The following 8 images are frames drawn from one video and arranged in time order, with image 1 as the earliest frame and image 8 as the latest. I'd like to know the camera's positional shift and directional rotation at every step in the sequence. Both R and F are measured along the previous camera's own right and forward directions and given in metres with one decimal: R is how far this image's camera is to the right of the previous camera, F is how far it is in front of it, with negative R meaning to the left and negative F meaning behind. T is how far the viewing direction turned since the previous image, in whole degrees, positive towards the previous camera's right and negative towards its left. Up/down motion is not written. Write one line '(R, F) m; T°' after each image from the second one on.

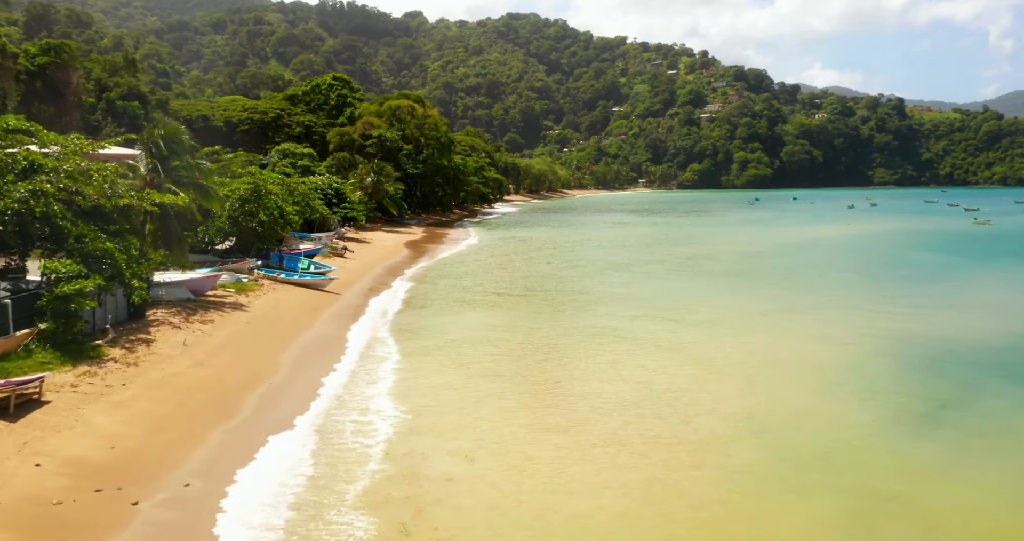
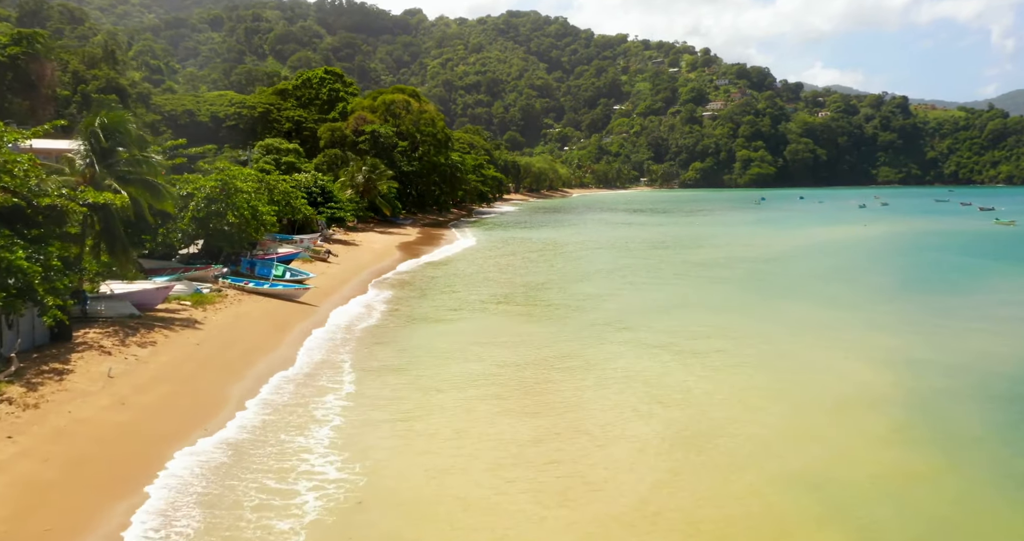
(+0.1, +2.9) m; 0°
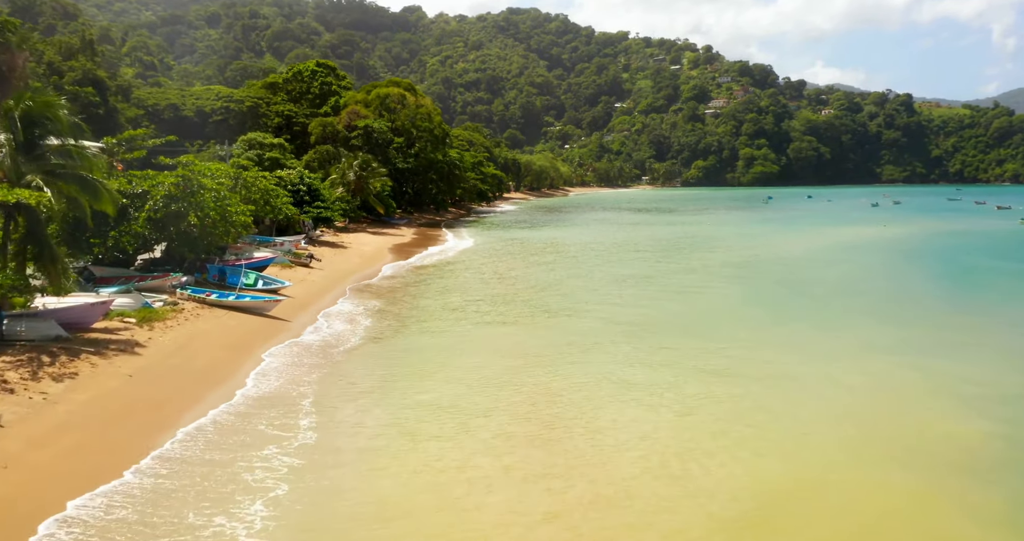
(-0.1, +2.9) m; 0°
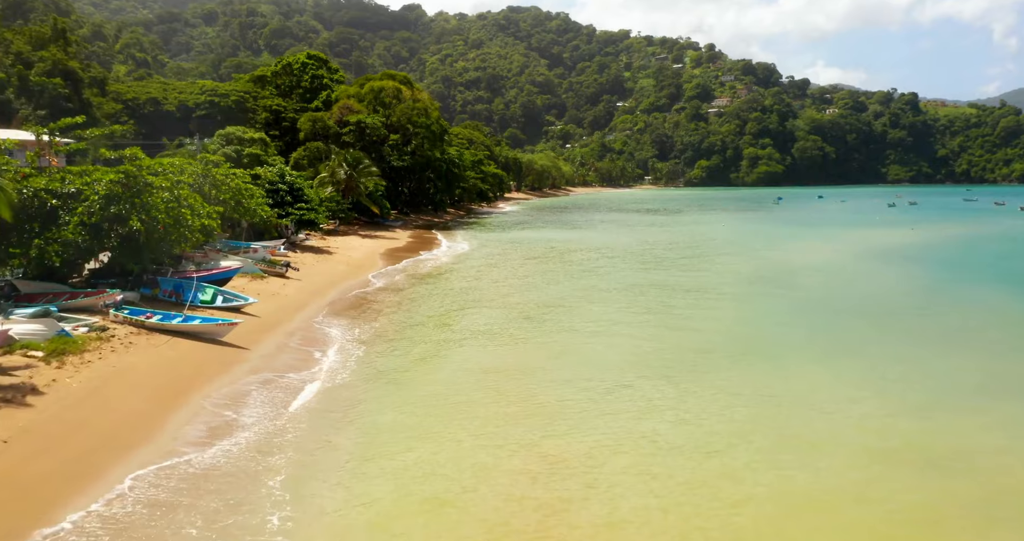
(-0.2, +3.5) m; 0°
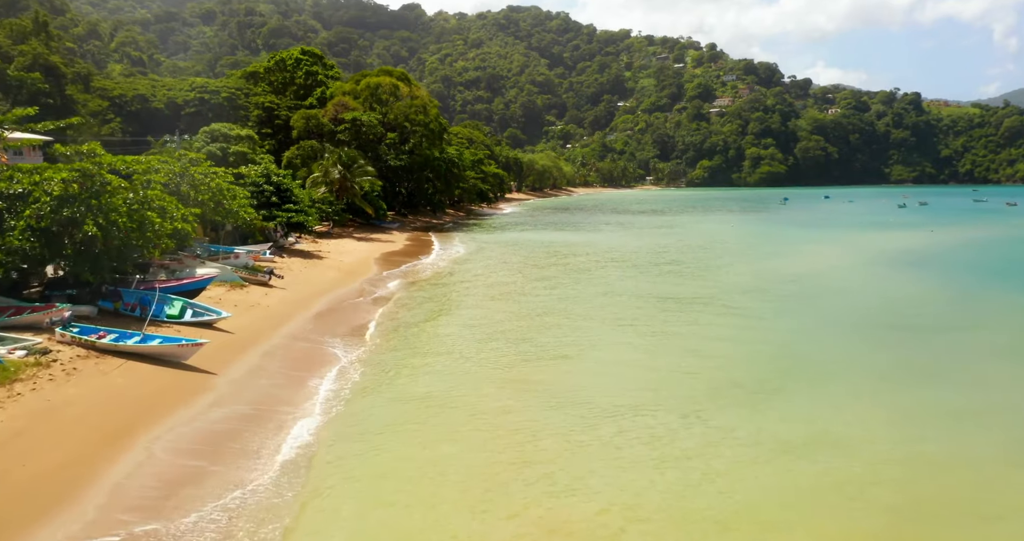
(-0.1, +2.1) m; 0°
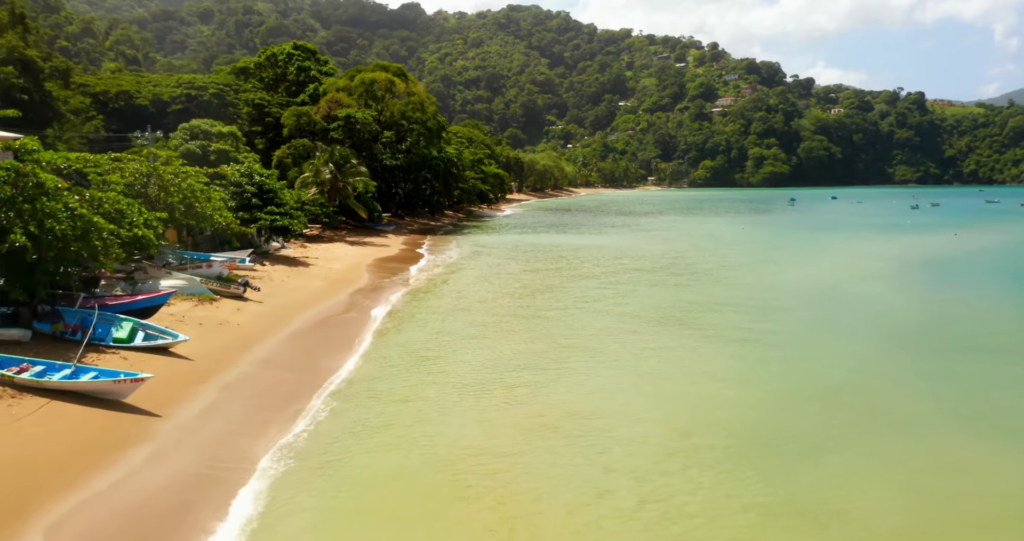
(-0.1, +2.4) m; 0°
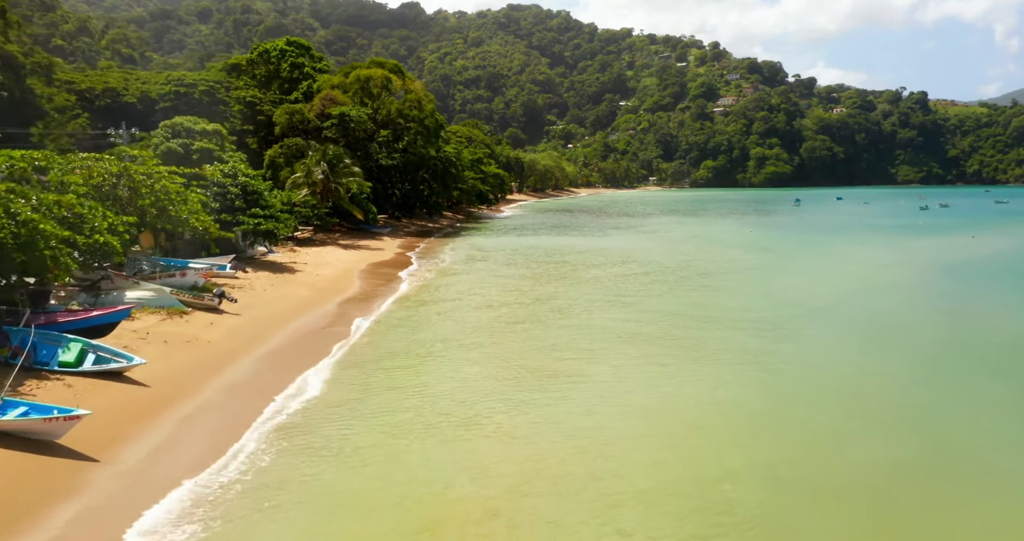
(0.0, +1.7) m; 0°
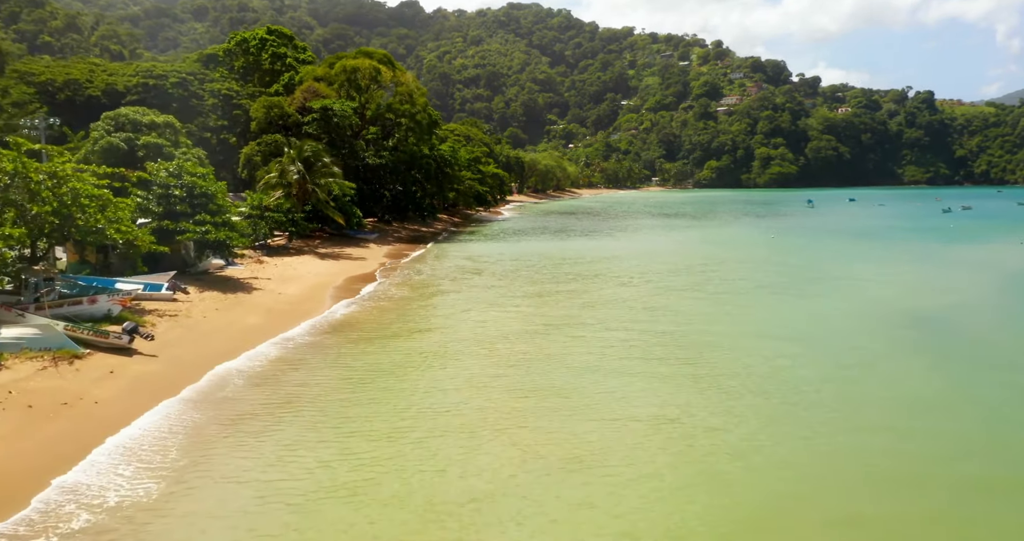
(0.0, +4.1) m; 0°
